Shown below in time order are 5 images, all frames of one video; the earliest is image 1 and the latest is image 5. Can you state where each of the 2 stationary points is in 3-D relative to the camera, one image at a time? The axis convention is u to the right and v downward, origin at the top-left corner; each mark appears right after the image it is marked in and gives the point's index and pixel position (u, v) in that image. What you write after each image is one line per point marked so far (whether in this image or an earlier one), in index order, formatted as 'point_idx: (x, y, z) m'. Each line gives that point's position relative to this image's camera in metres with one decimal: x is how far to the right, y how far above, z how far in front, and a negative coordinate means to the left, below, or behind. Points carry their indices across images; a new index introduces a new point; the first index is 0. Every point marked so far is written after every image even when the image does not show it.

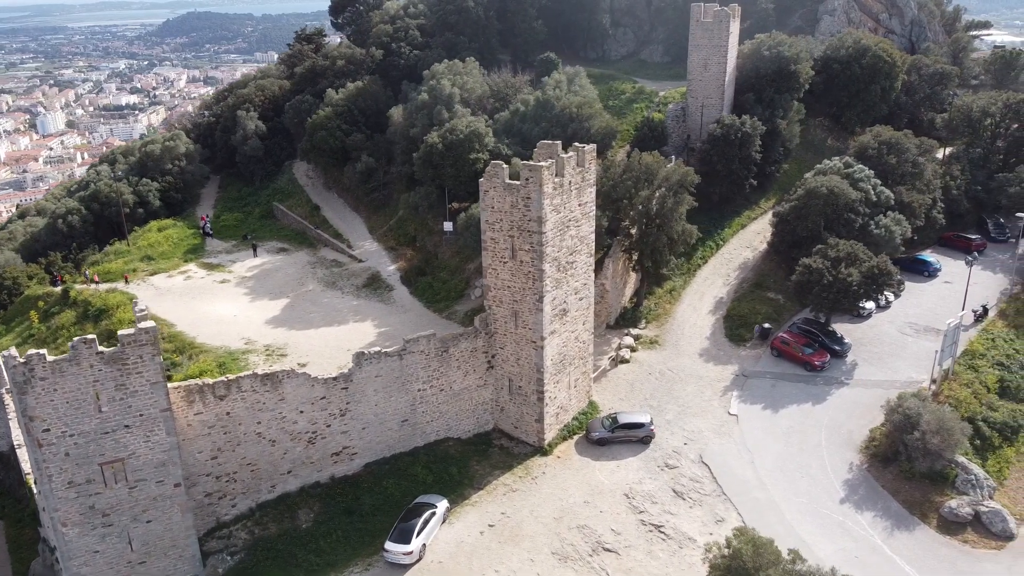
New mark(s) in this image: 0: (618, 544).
0: (+2.5, -6.1, +17.2) m
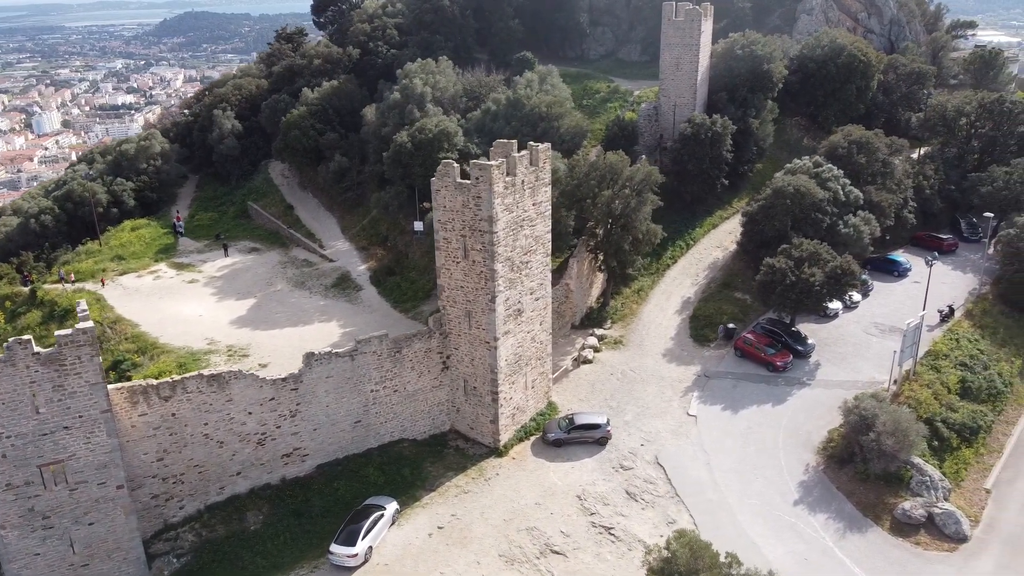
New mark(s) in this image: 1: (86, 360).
0: (+1.3, -6.1, +17.0) m
1: (-8.7, -1.5, +14.7) m
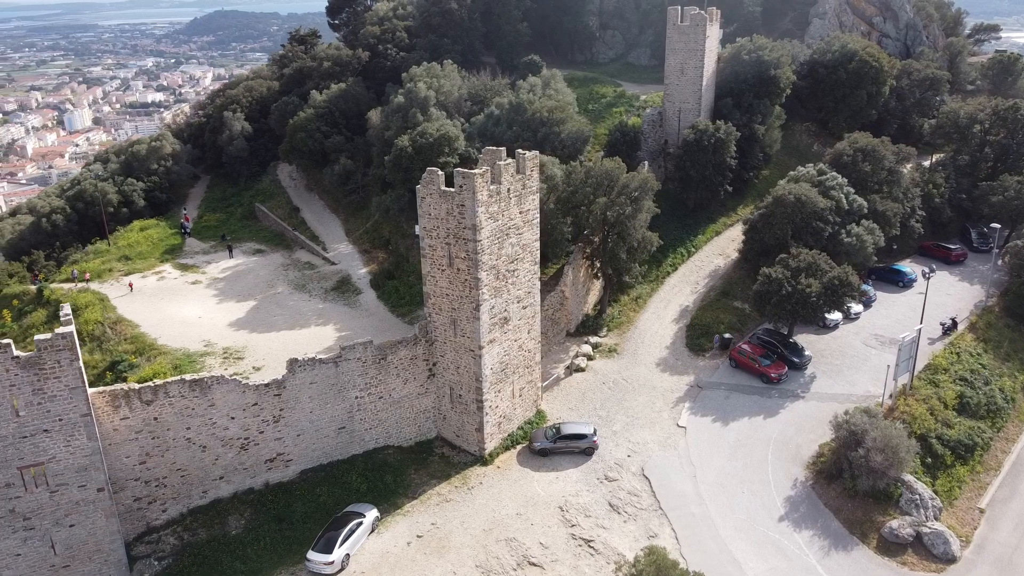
0: (+0.8, -6.3, +16.9) m
1: (-9.3, -1.6, +14.9) m
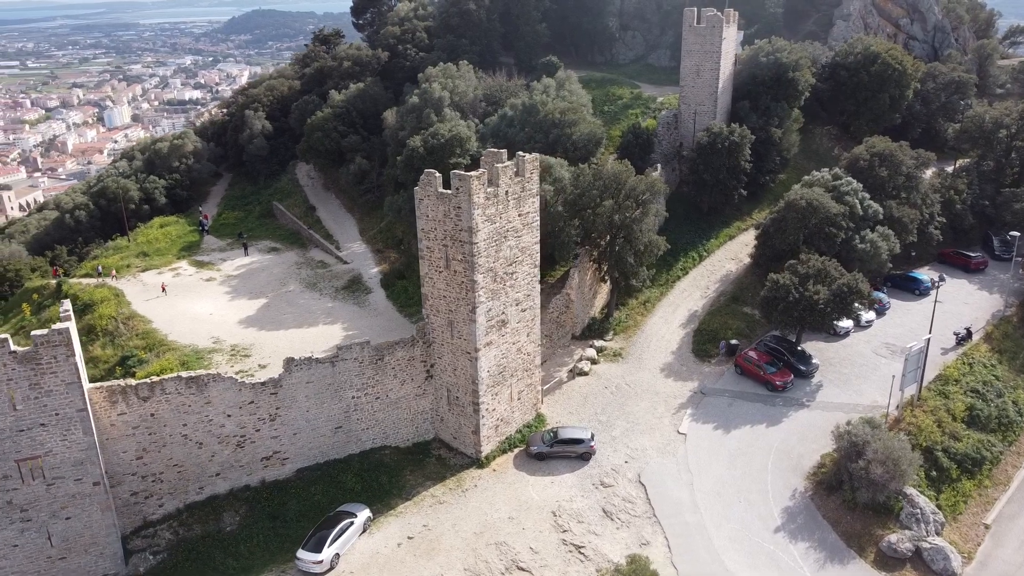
0: (+0.5, -6.4, +16.8) m
1: (-9.5, -1.5, +15.2) m
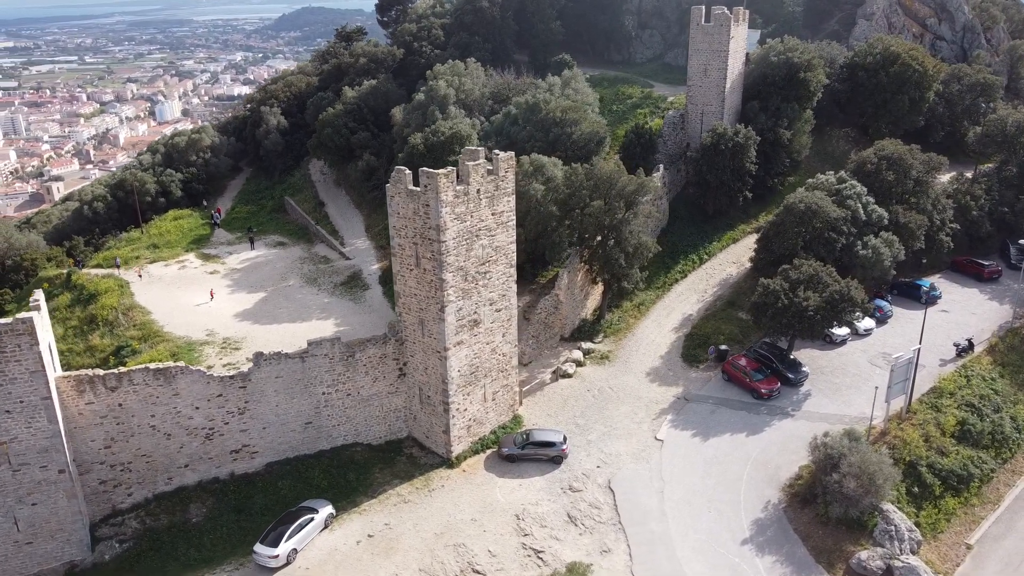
0: (-0.5, -6.4, +16.6) m
1: (-10.5, -1.3, +15.4) m
